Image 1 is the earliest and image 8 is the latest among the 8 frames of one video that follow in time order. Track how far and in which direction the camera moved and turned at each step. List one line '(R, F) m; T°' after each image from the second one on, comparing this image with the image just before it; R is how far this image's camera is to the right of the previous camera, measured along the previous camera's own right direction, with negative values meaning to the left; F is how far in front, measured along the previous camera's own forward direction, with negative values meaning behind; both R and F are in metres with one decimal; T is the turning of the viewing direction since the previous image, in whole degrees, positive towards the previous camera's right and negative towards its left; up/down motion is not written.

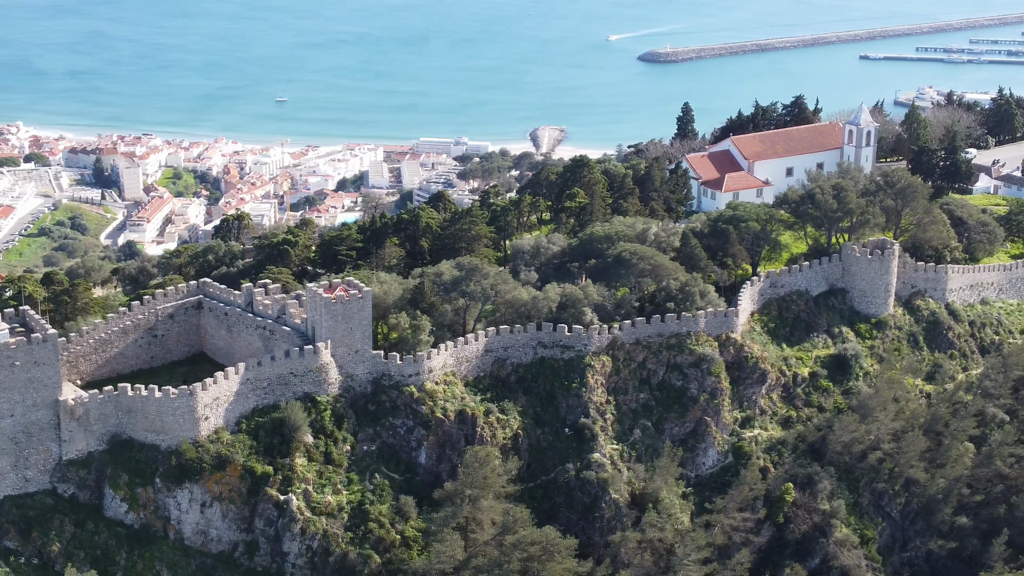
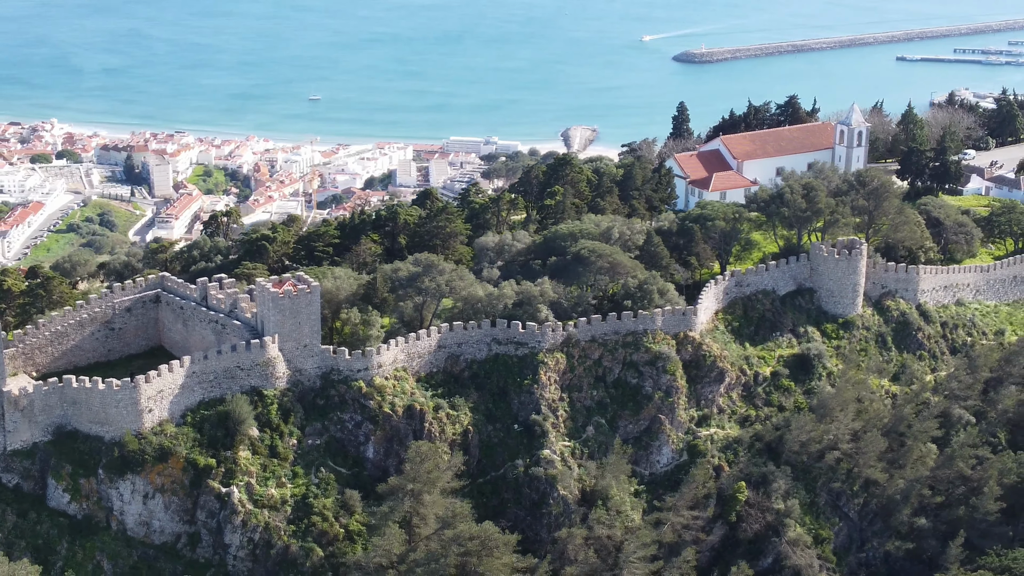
(+1.9, -0.1) m; -1°
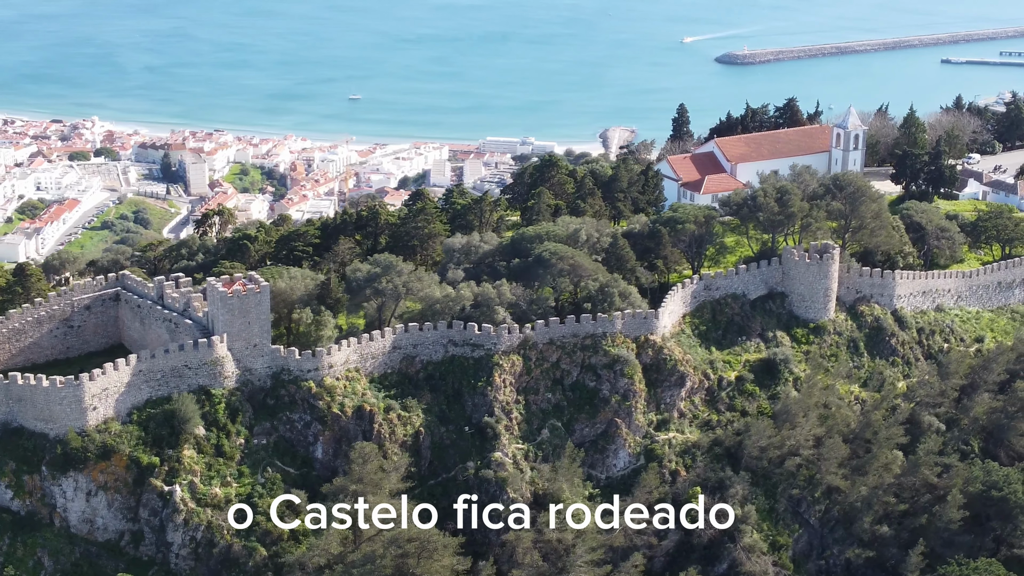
(+2.1, +0.1) m; -2°
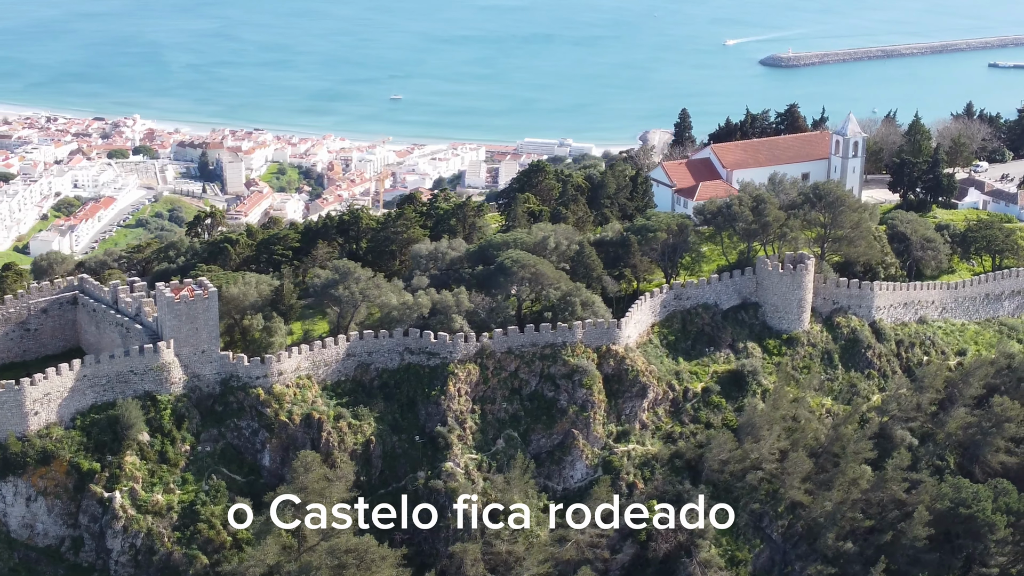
(+2.1, +0.4) m; -2°
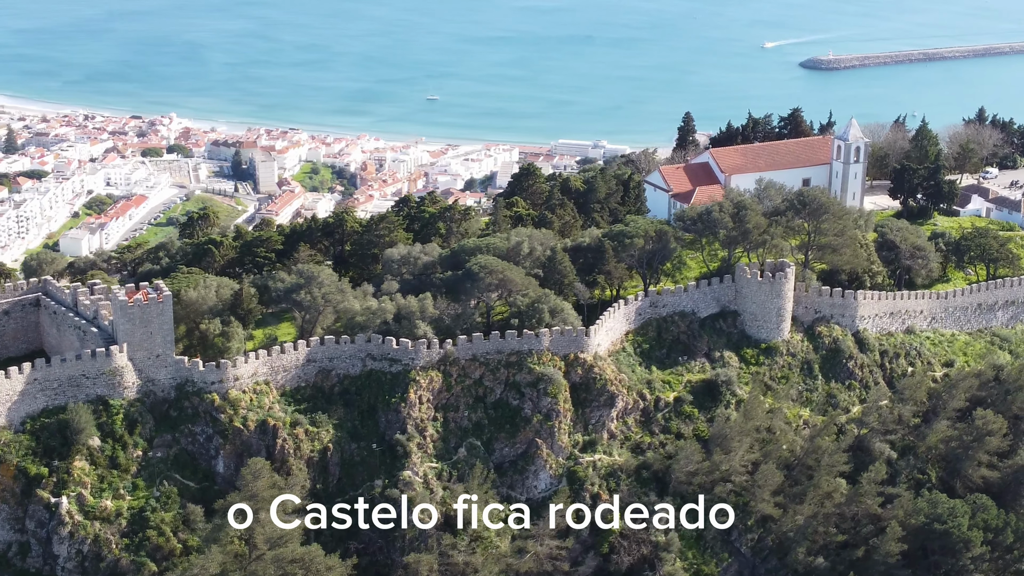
(+1.7, +0.6) m; -2°
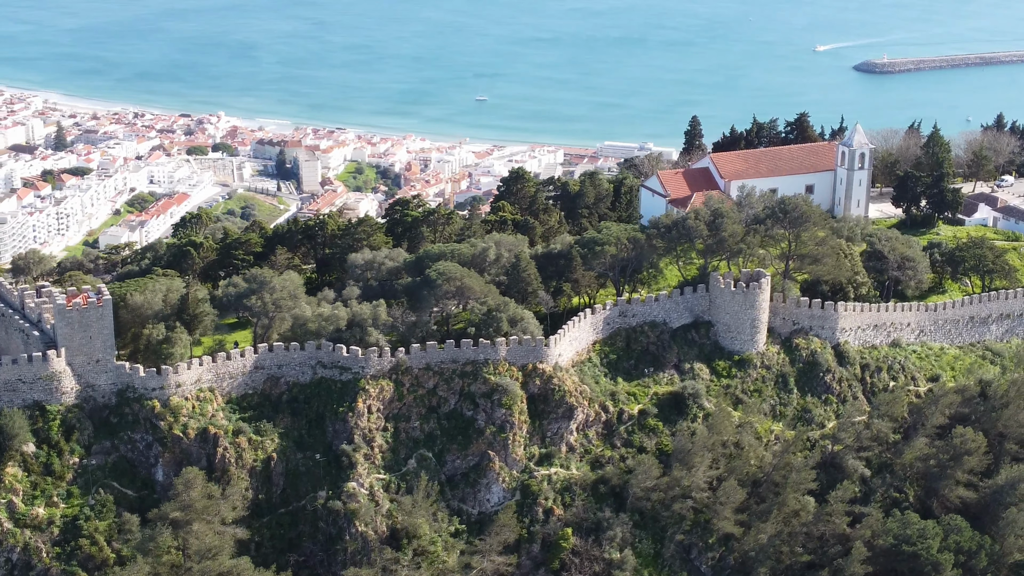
(+2.2, +0.9) m; -2°
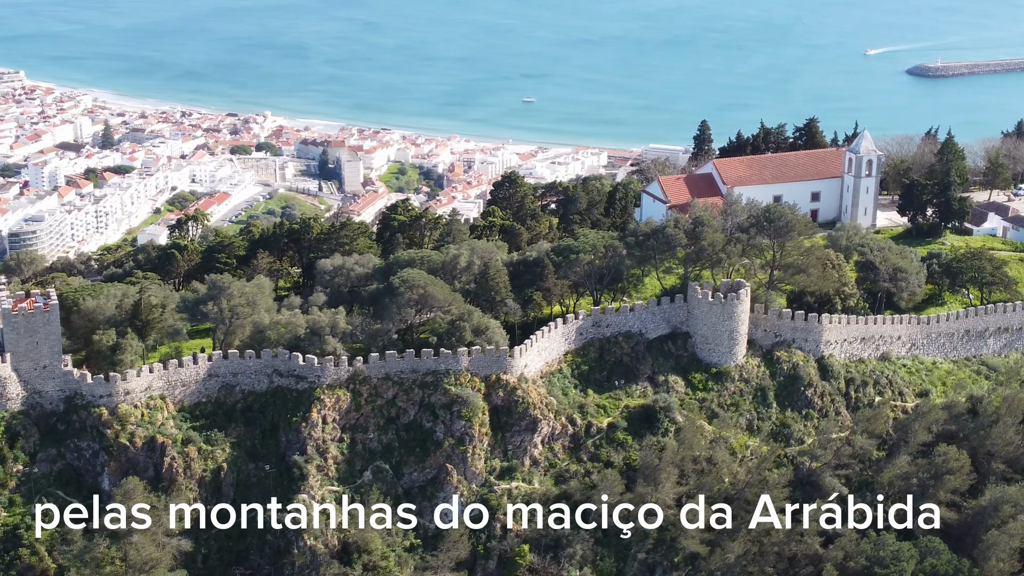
(+2.0, +0.9) m; -2°
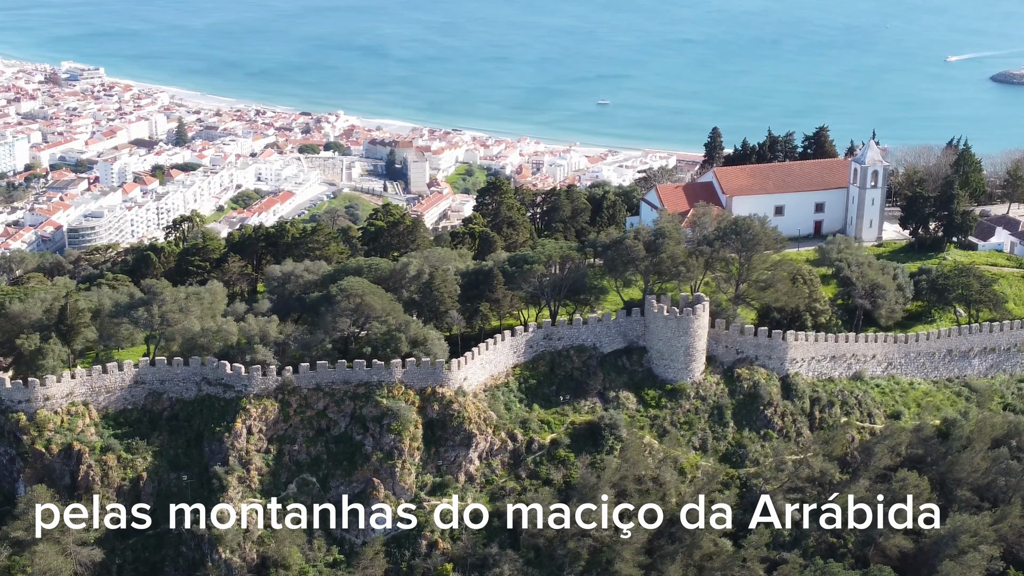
(+3.1, +1.0) m; -3°
